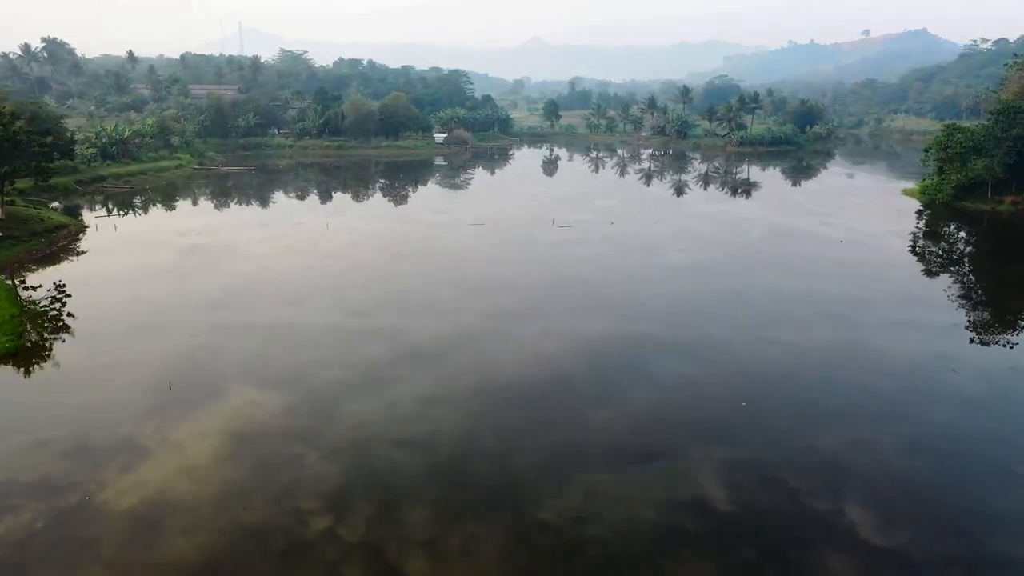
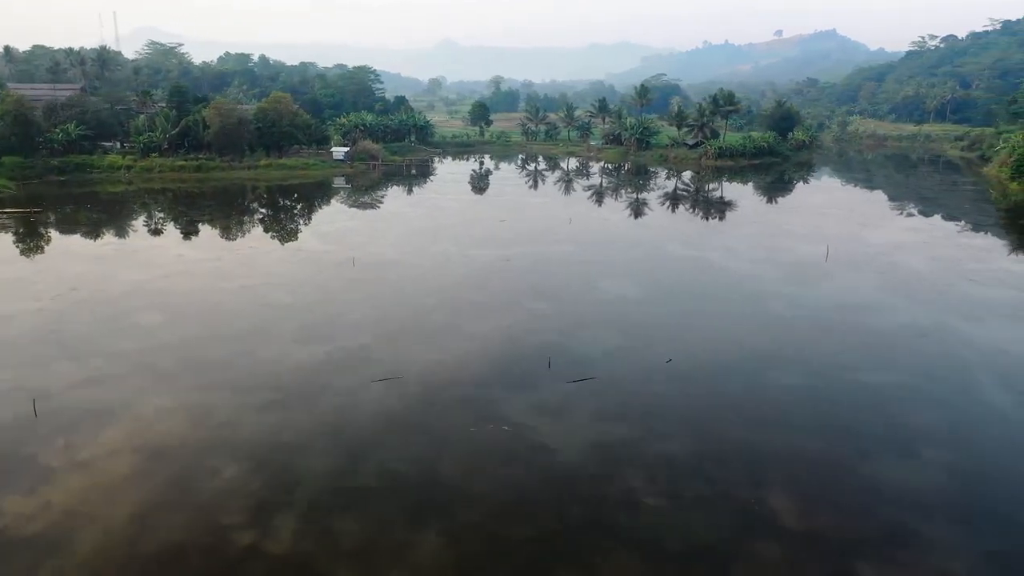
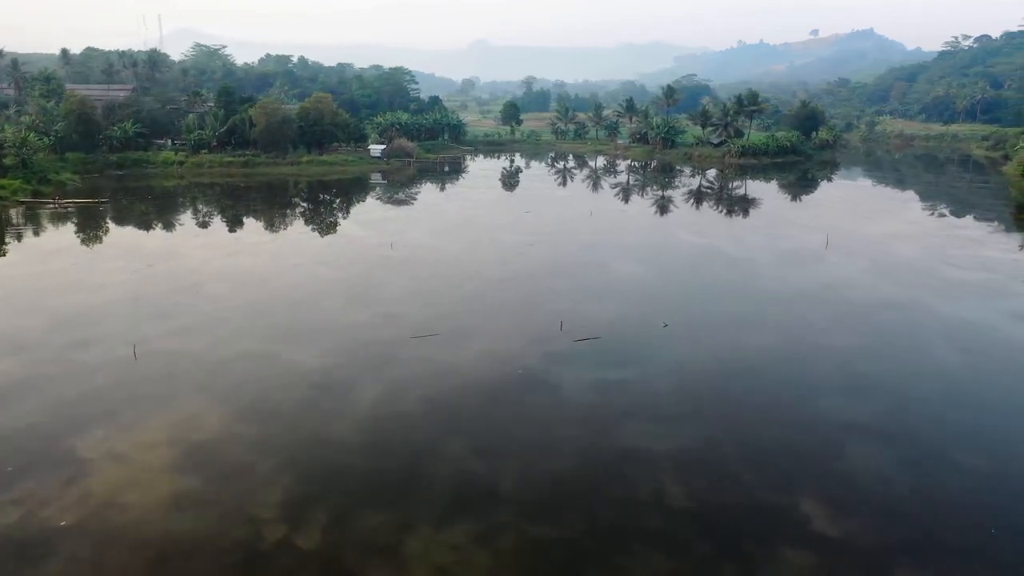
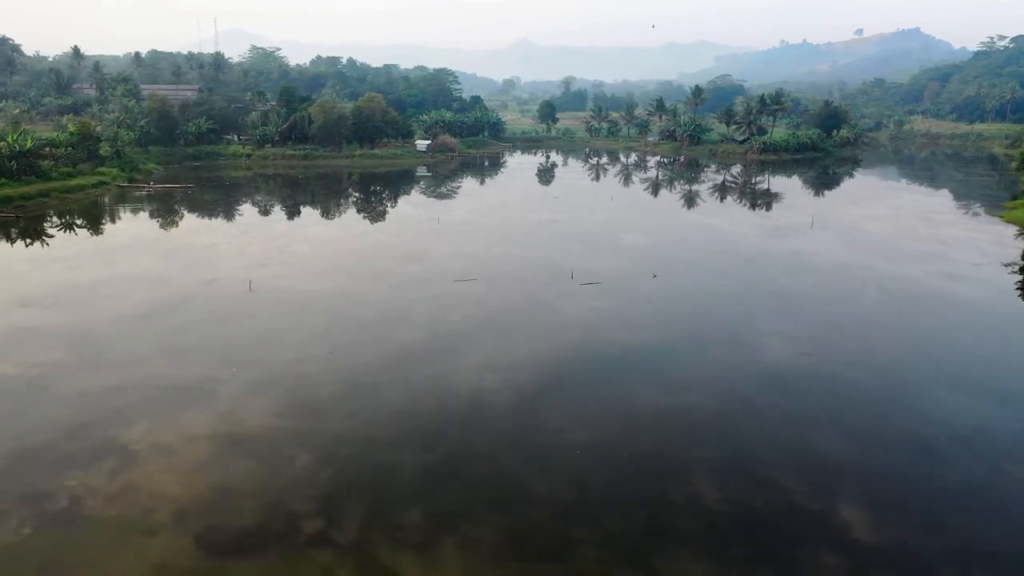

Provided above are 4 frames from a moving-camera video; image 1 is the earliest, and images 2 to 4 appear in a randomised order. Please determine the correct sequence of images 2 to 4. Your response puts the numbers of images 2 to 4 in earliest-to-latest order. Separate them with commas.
4, 3, 2
